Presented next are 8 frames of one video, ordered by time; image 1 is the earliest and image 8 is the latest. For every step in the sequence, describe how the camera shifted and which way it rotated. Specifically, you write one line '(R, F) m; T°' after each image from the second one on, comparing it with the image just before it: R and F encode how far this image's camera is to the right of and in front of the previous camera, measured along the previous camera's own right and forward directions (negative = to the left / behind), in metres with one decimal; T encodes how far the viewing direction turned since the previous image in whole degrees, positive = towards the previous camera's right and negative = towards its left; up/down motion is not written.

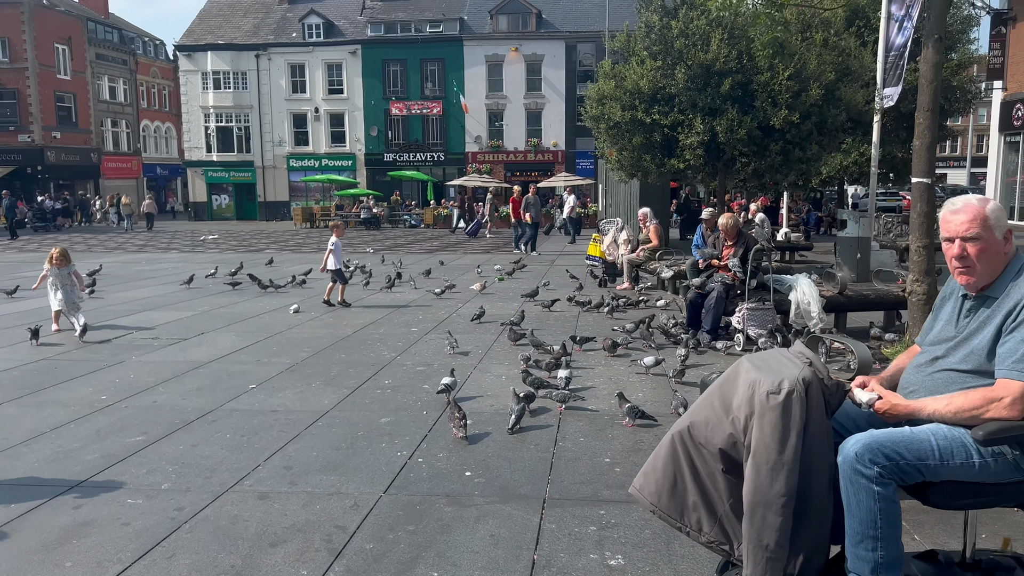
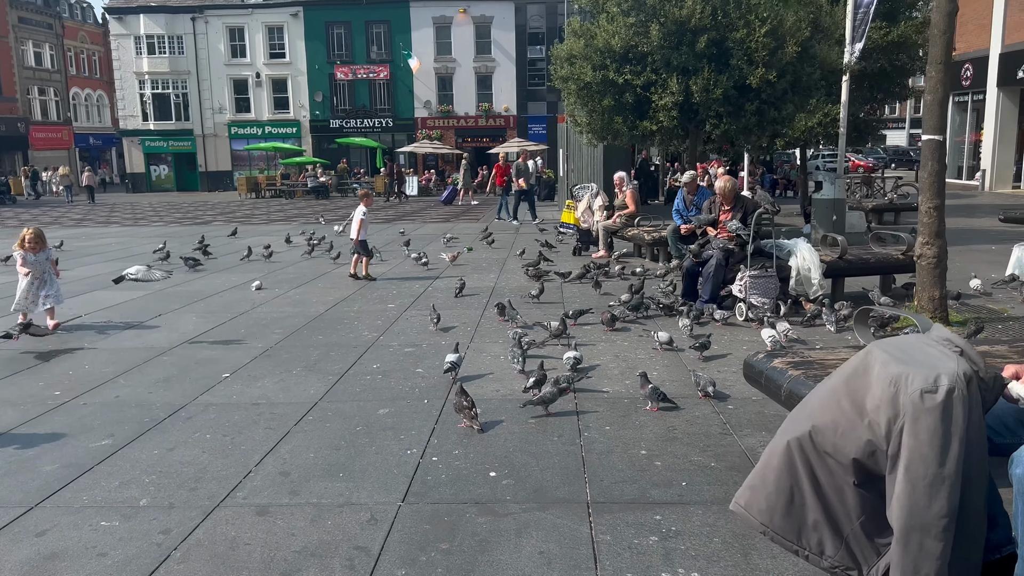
(-0.4, +0.6) m; +4°
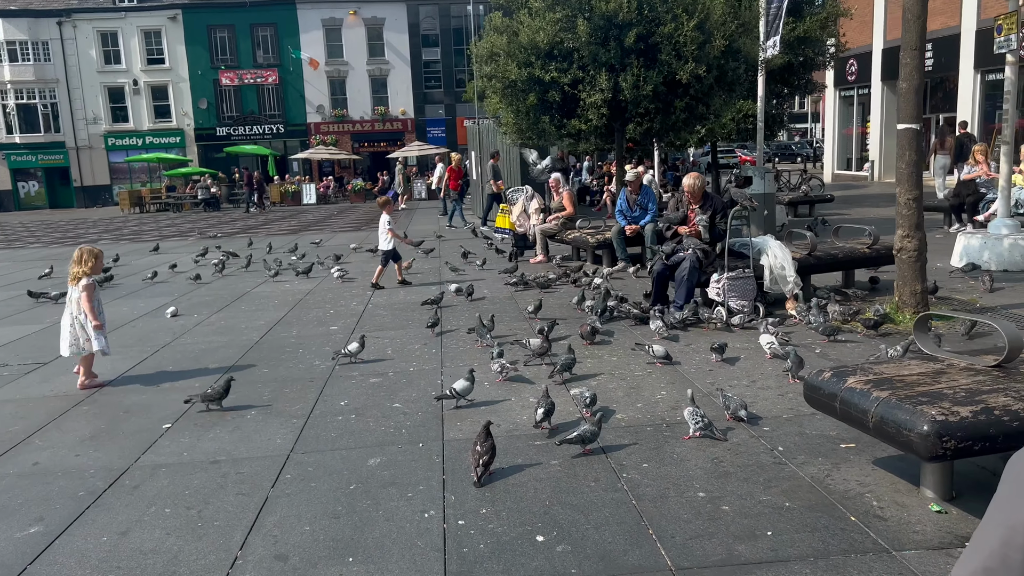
(-0.6, +0.8) m; +7°
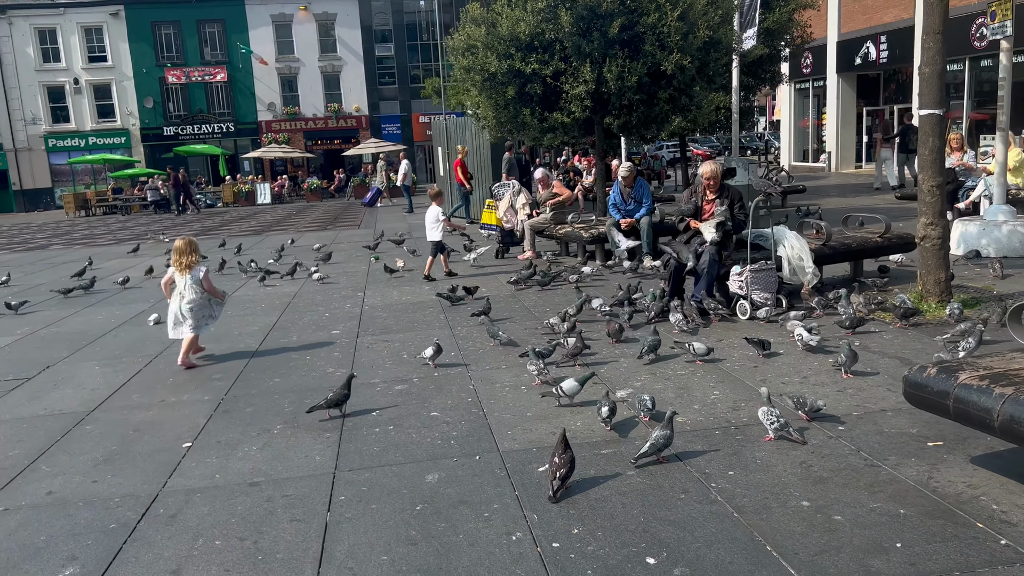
(-0.6, +0.4) m; +3°
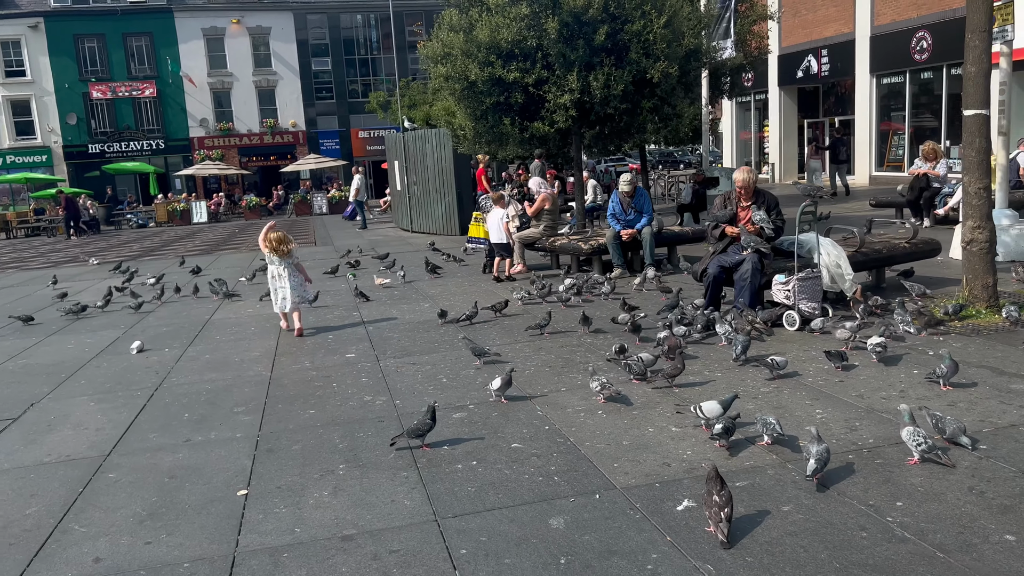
(-1.0, +0.6) m; +5°
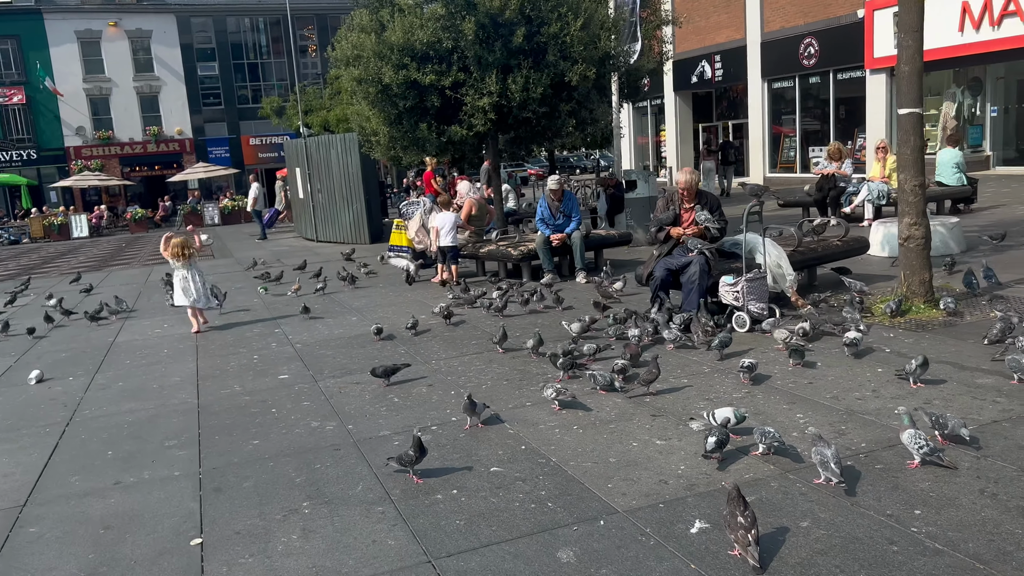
(-0.4, +0.4) m; +7°
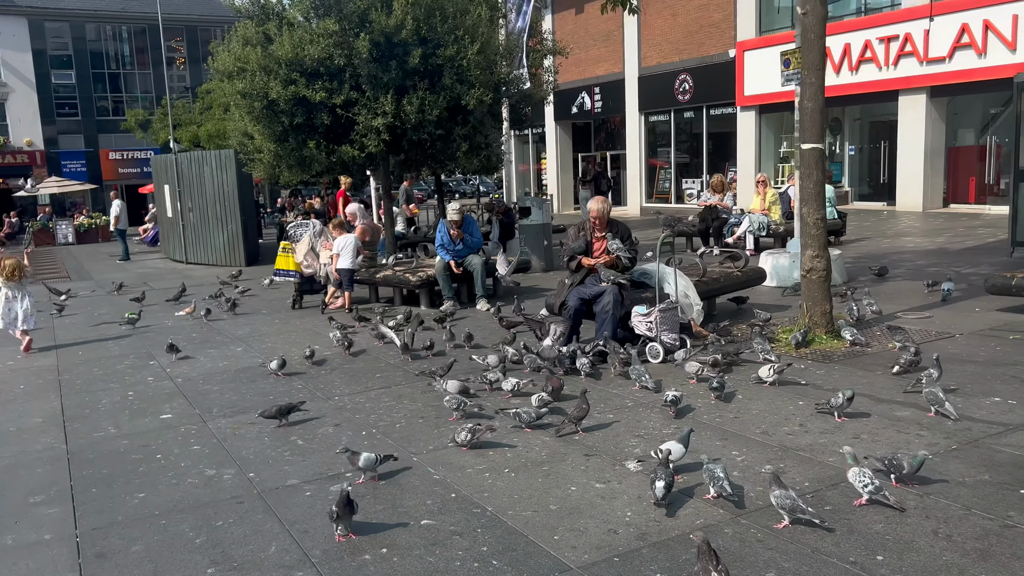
(-0.3, +0.4) m; +9°
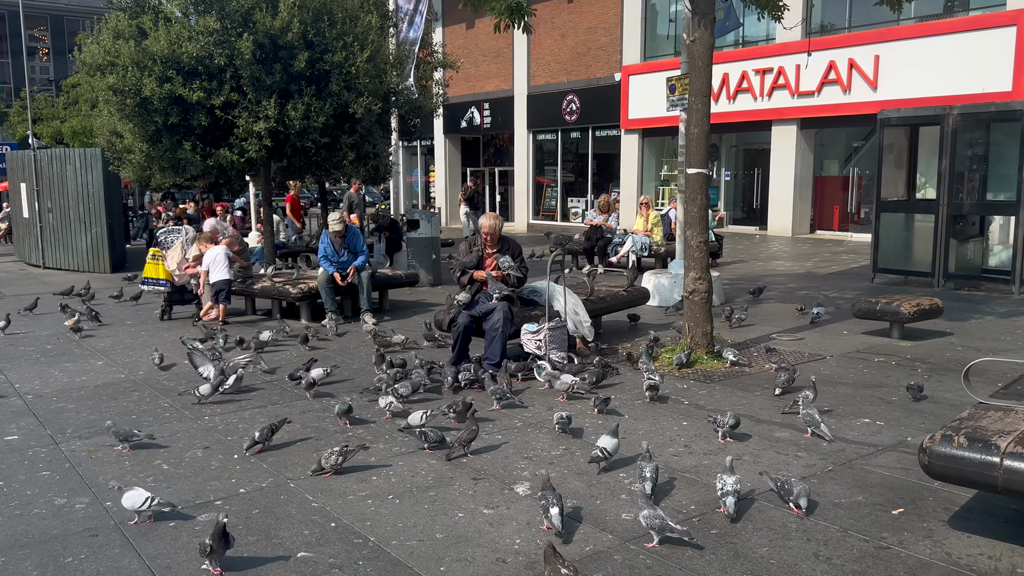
(0.0, +0.2) m; +8°
